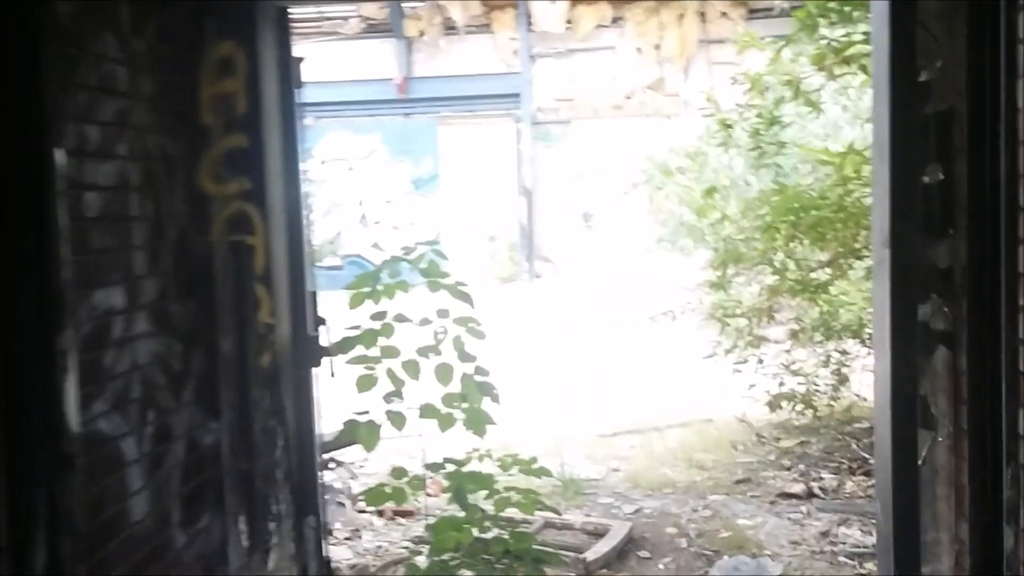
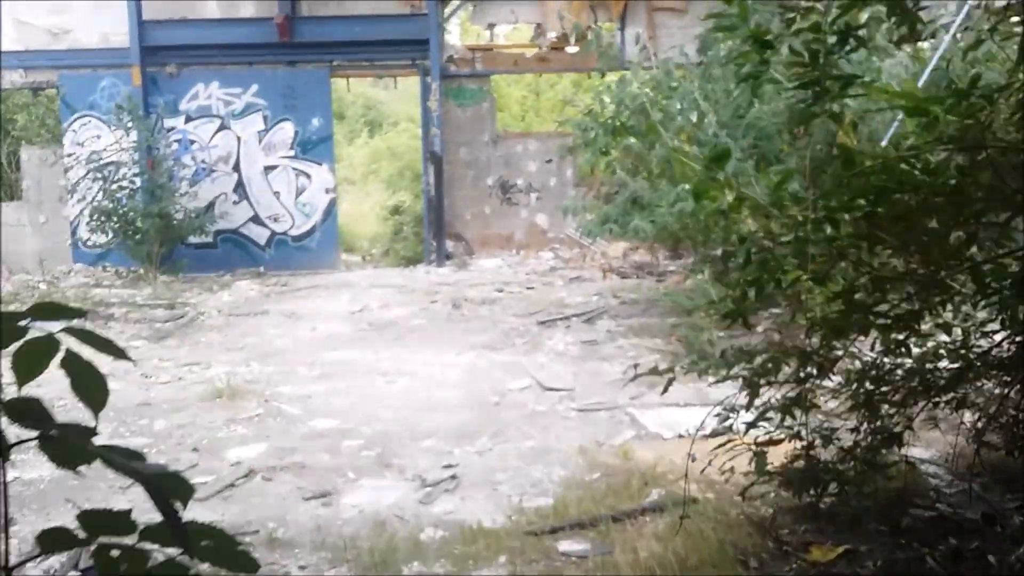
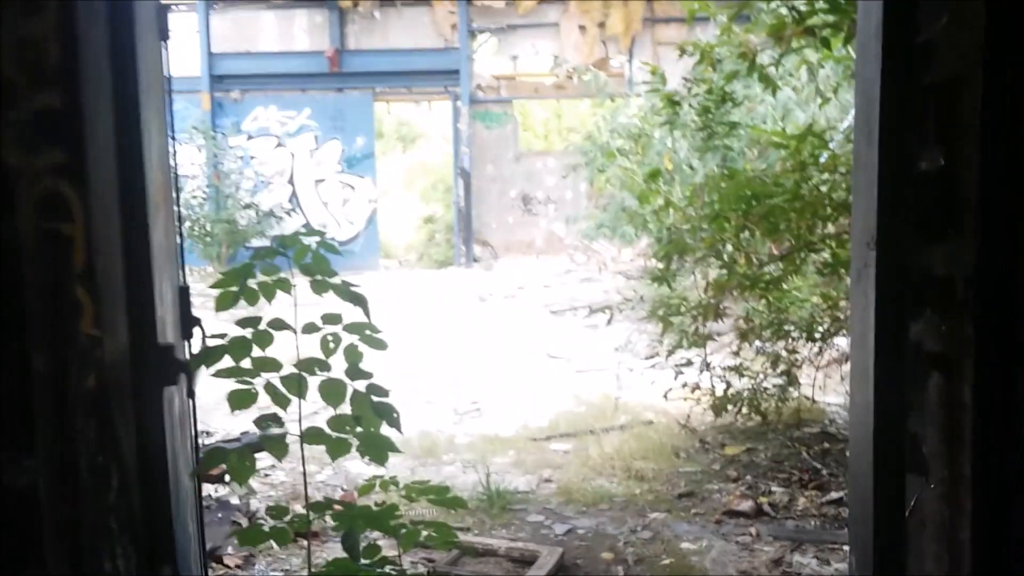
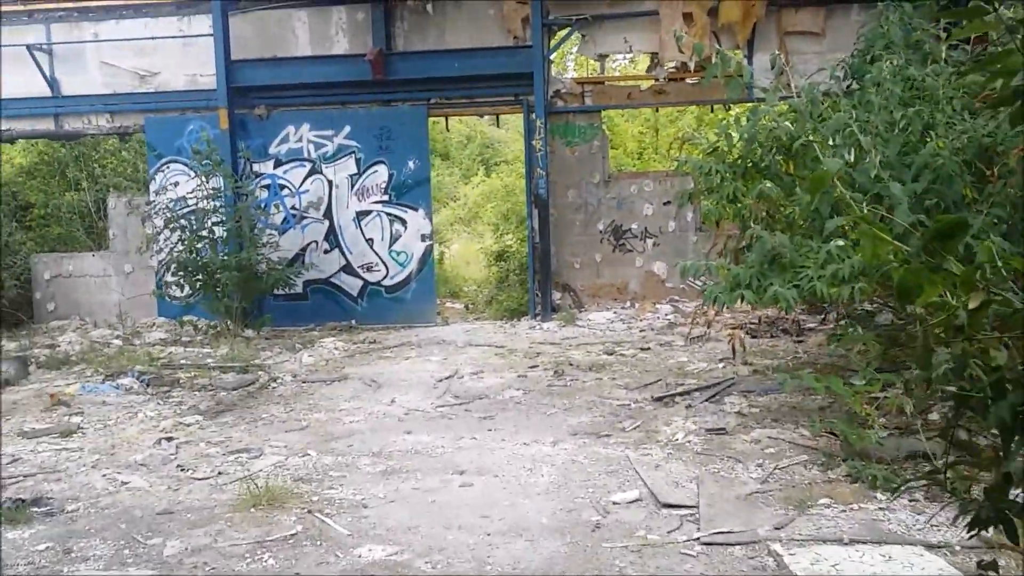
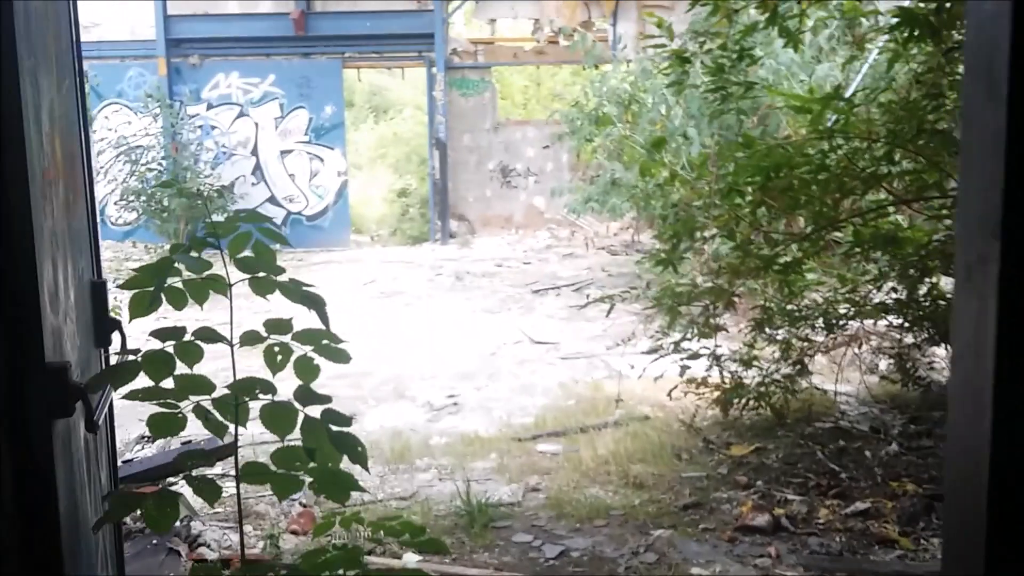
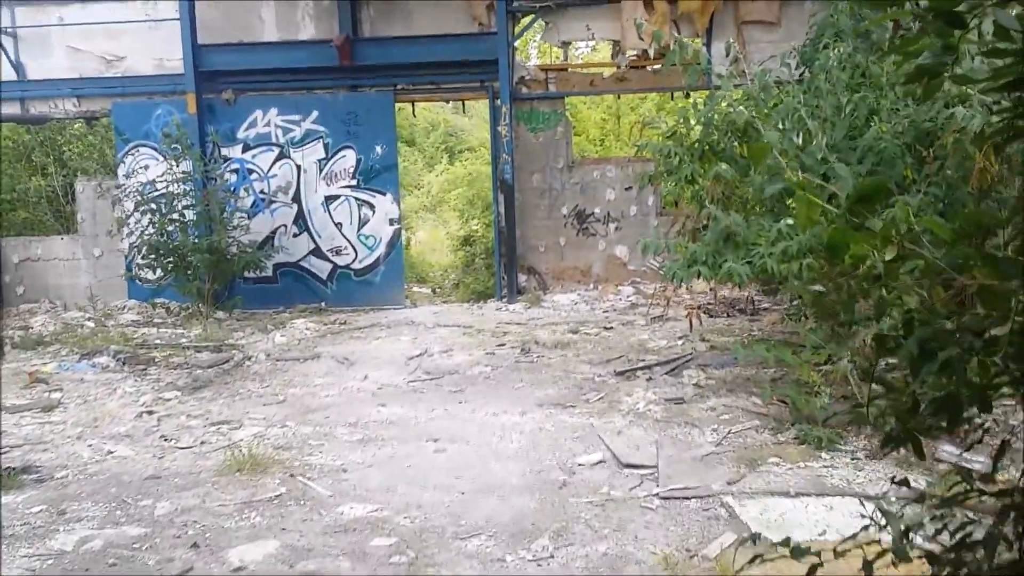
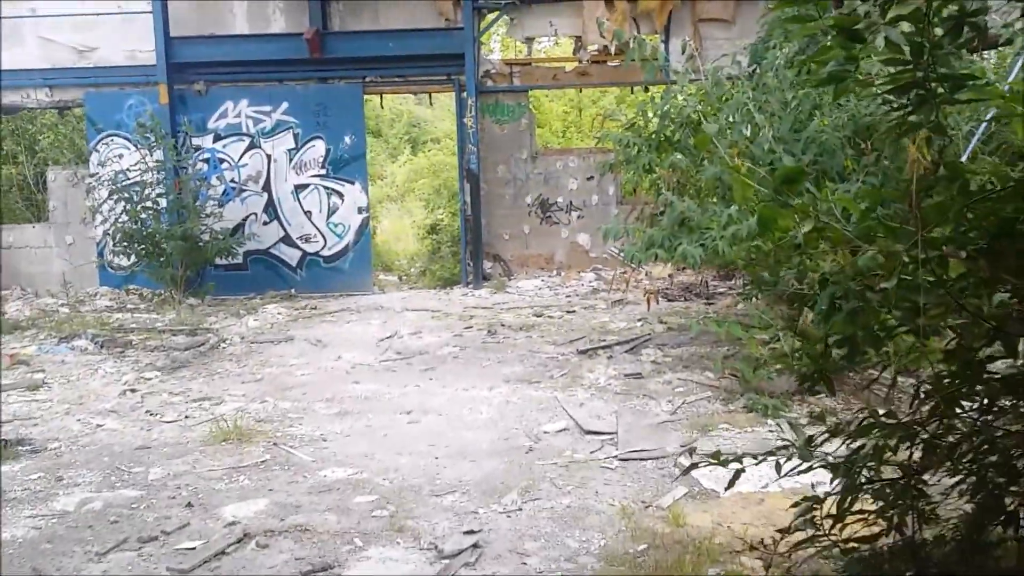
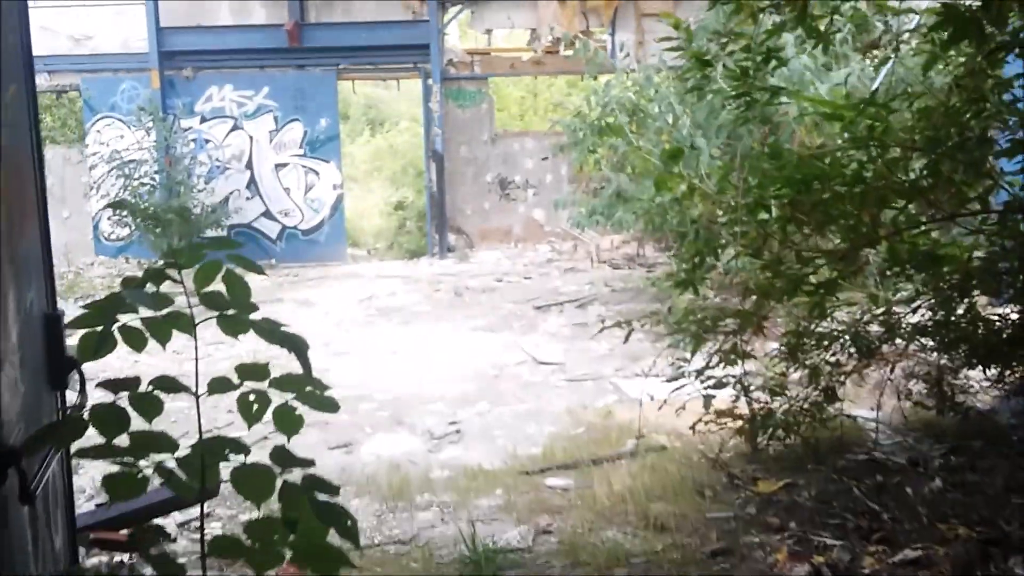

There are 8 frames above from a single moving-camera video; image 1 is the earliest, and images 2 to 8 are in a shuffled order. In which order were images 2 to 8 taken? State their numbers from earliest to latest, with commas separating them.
3, 5, 8, 2, 7, 6, 4
